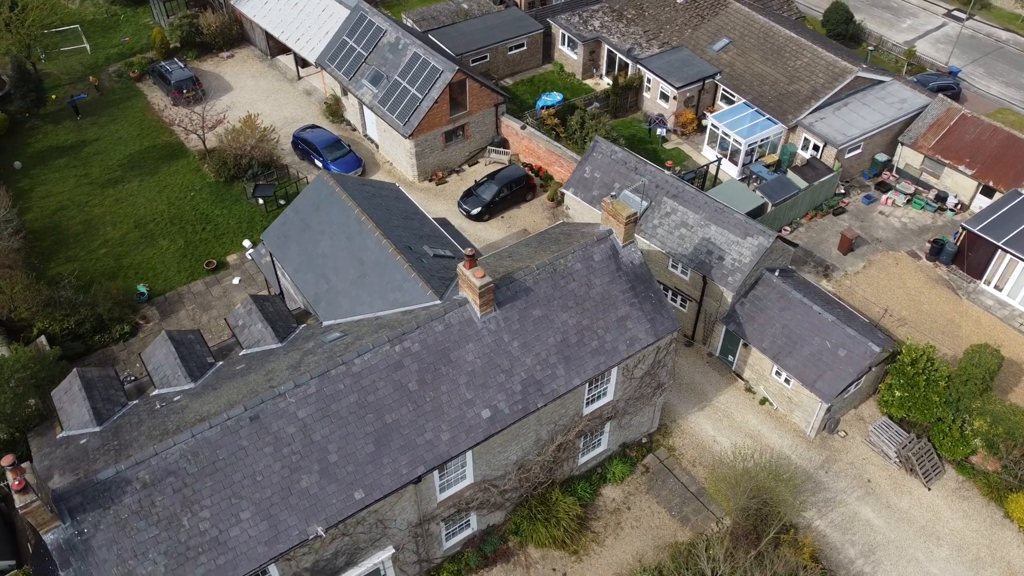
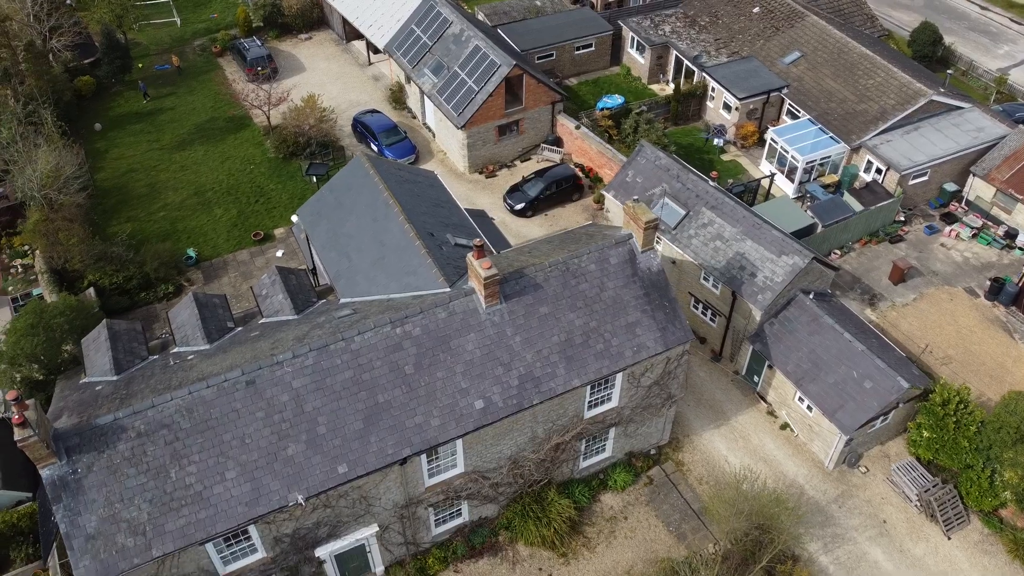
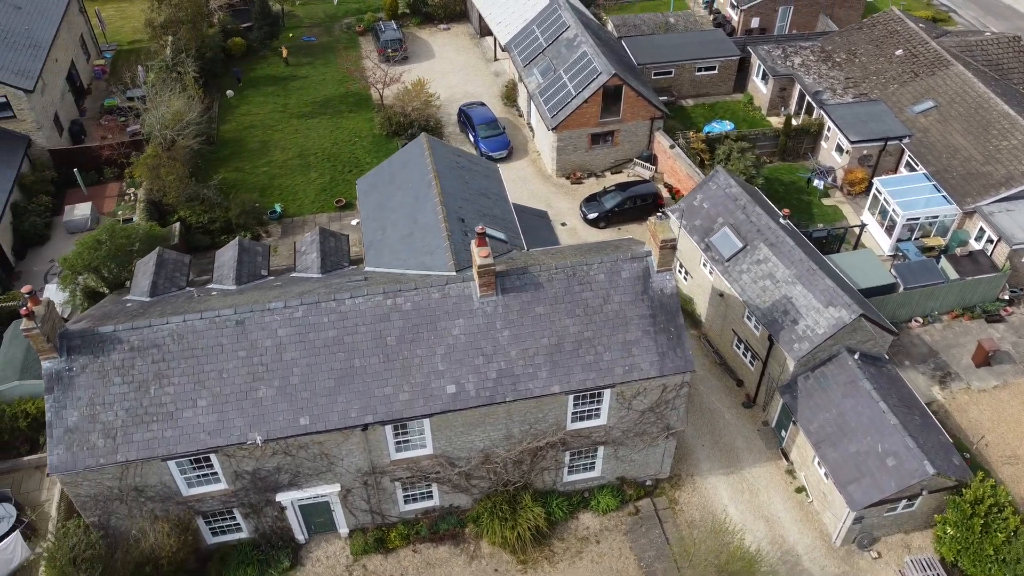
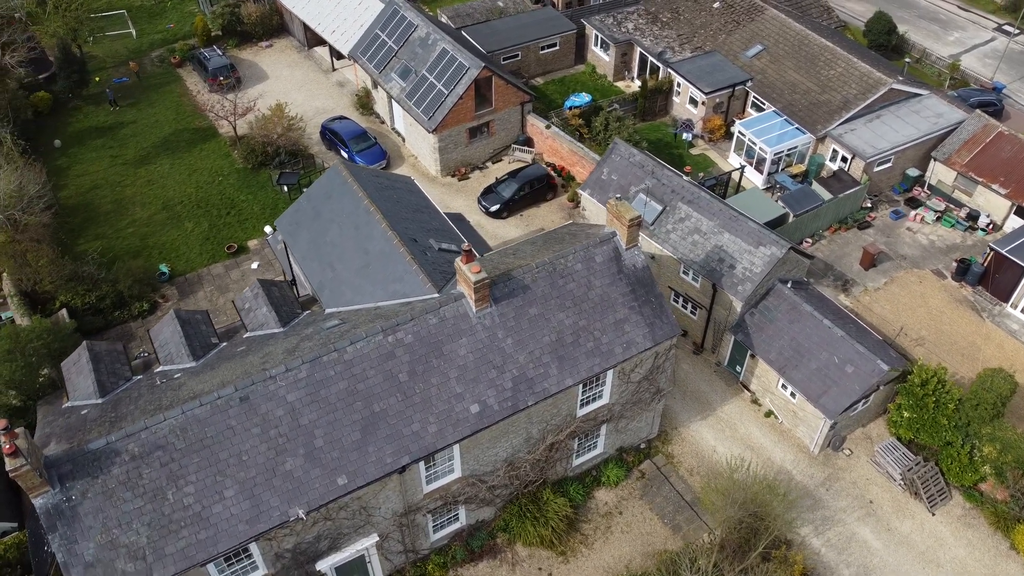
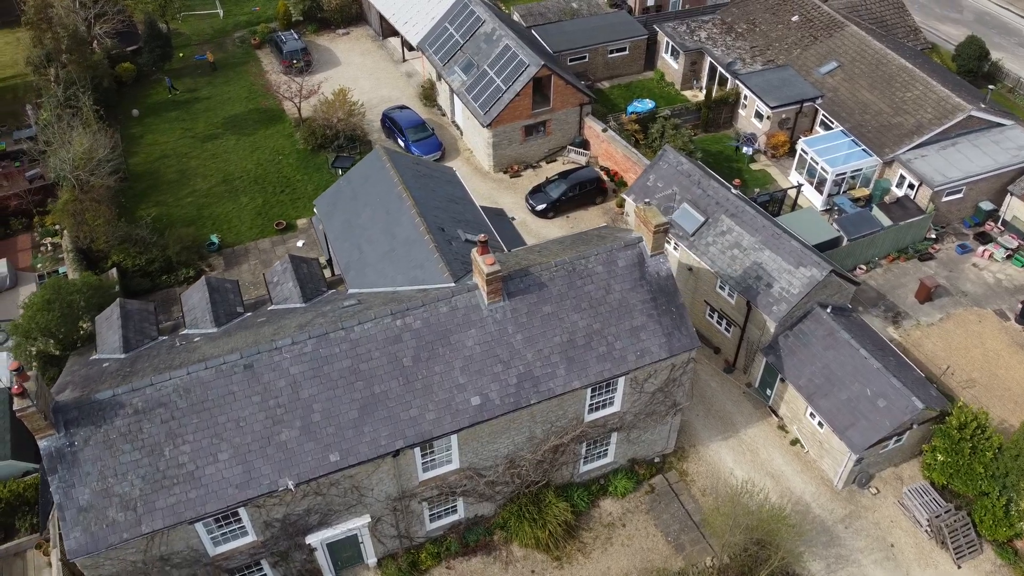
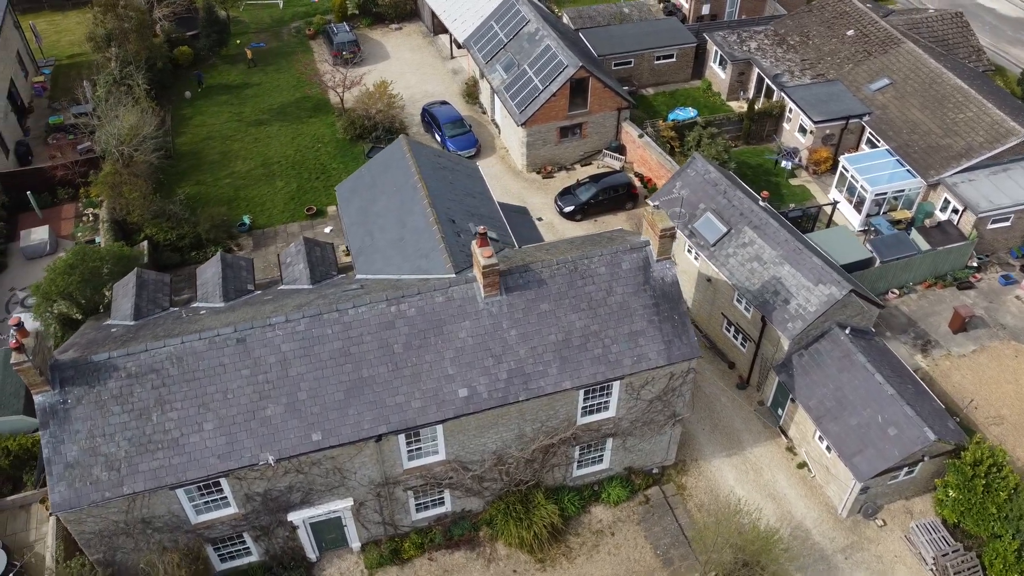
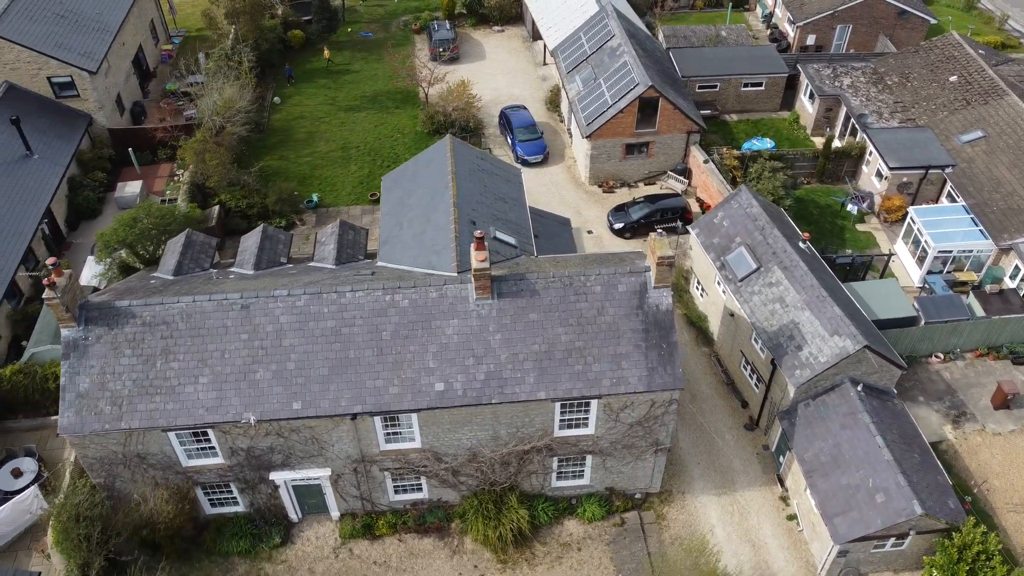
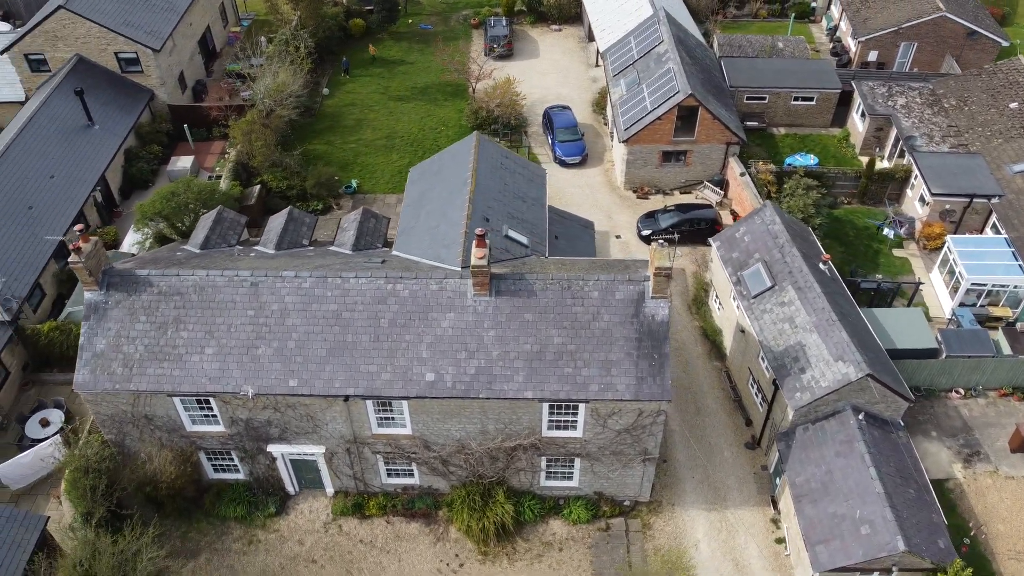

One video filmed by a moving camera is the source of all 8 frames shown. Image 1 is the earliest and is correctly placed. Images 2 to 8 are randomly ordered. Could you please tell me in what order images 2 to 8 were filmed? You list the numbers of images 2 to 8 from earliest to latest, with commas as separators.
4, 2, 5, 6, 3, 7, 8
